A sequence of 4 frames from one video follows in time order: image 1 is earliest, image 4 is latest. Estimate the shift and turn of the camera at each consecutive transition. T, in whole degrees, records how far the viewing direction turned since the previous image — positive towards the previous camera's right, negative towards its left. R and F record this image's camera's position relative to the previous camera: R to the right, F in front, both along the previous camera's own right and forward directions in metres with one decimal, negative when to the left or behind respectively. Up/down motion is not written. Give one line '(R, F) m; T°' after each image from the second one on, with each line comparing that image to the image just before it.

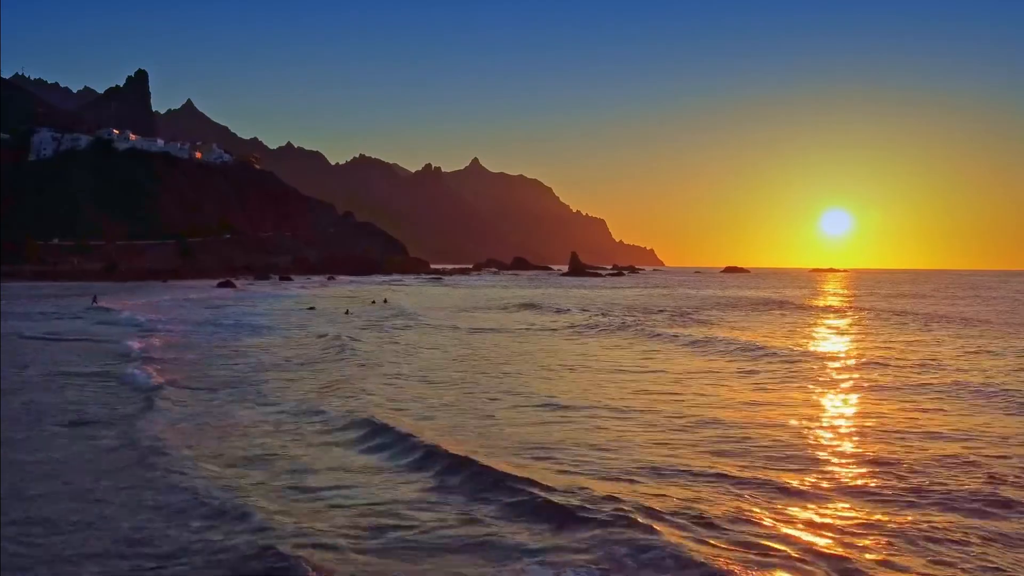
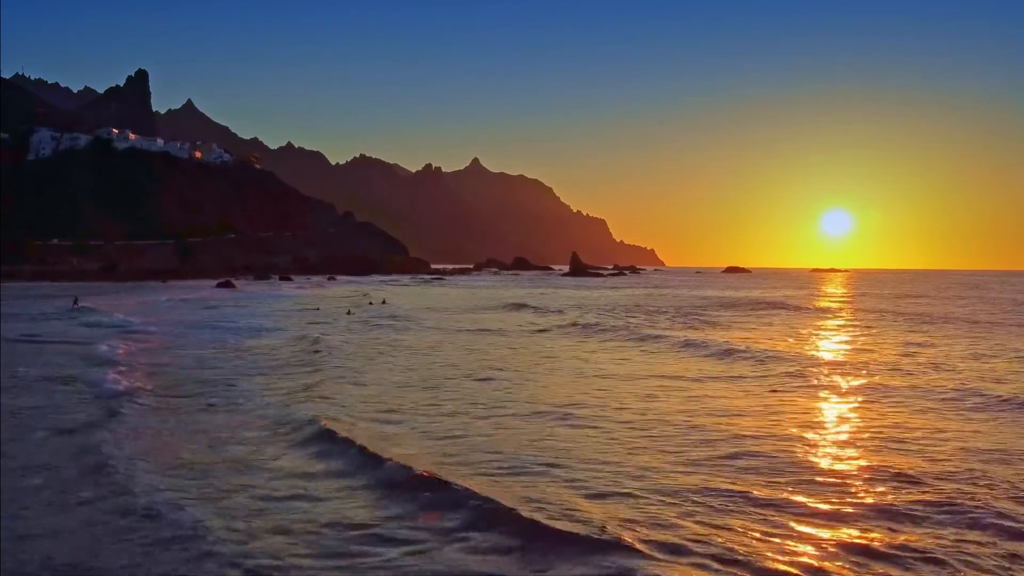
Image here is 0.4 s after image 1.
(-1.5, +2.5) m; 0°
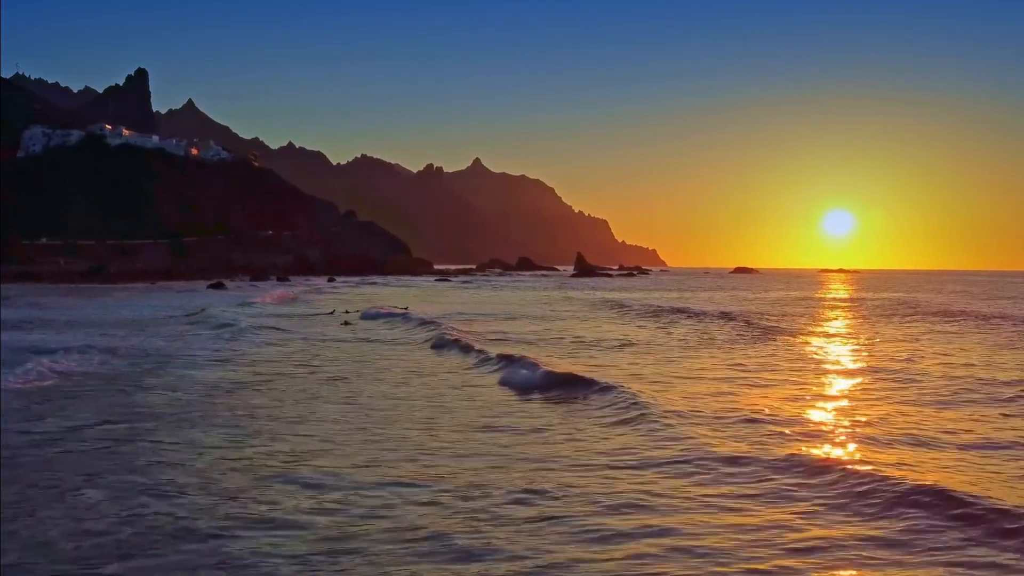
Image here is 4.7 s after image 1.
(0.0, +0.1) m; 0°
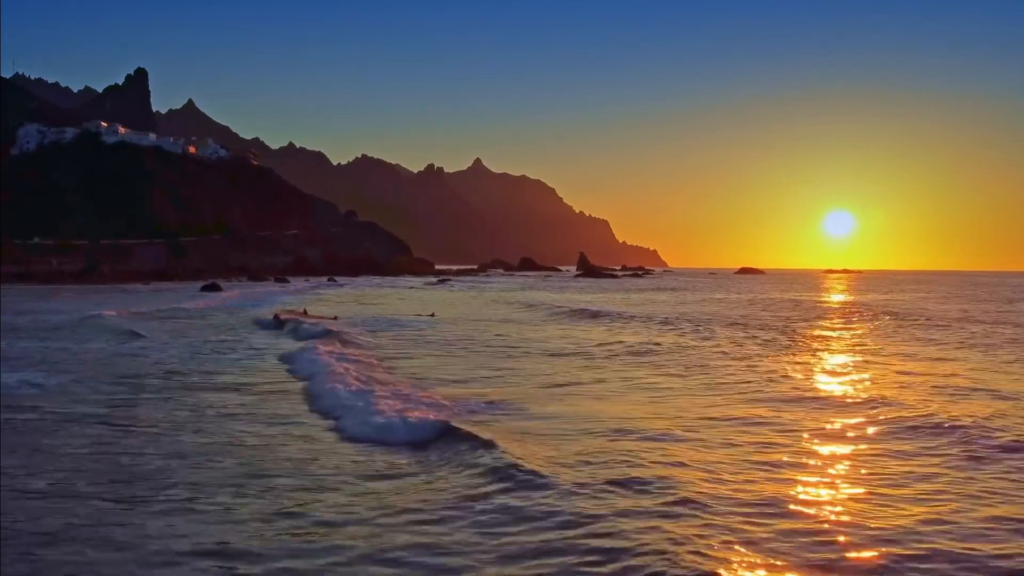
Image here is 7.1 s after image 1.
(0.0, +0.1) m; 0°
